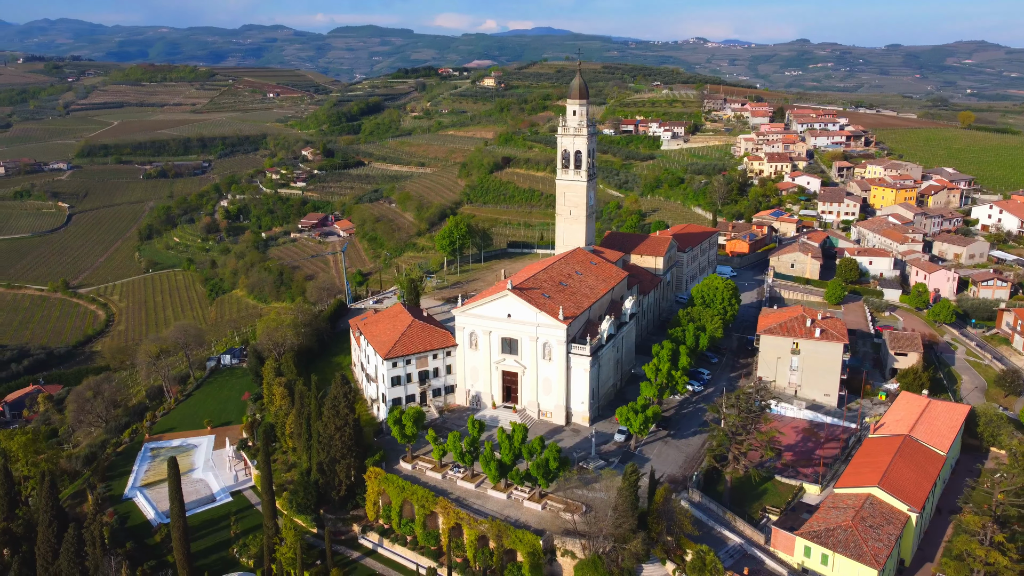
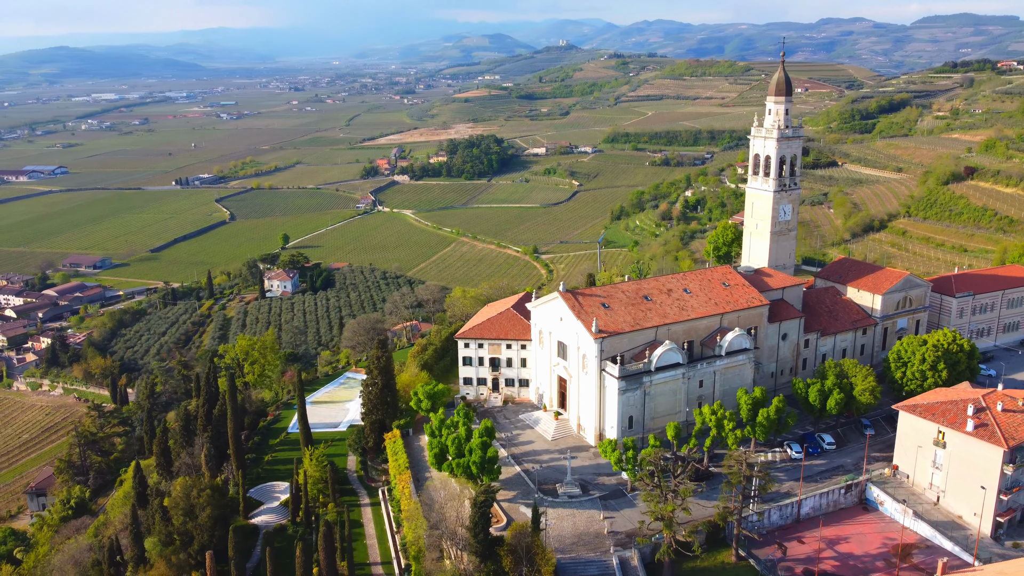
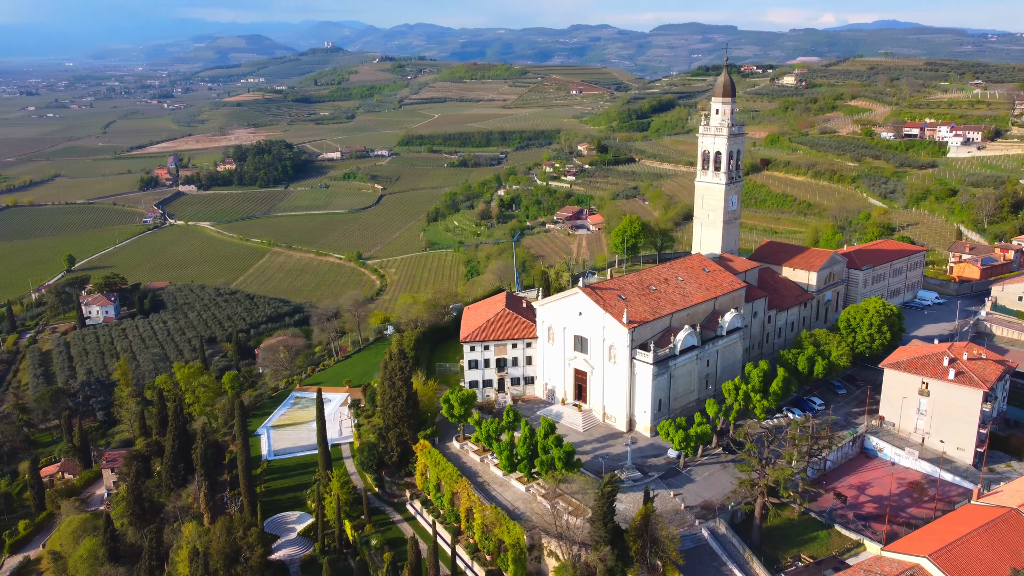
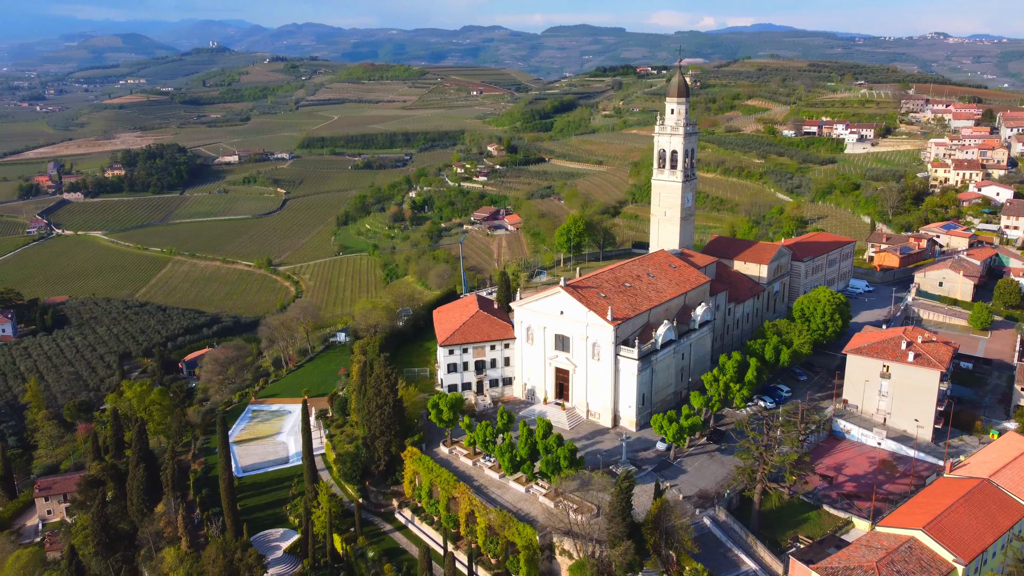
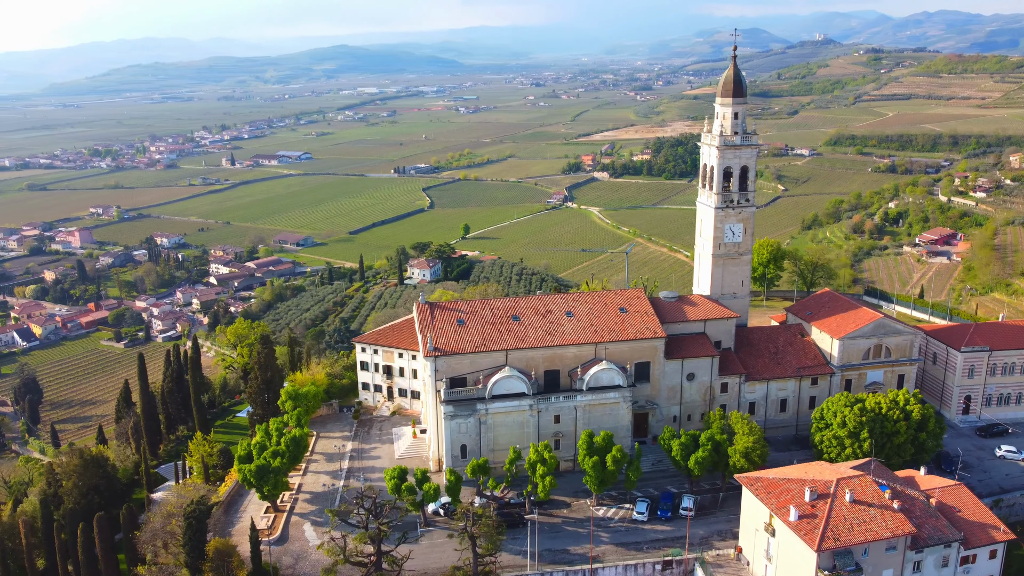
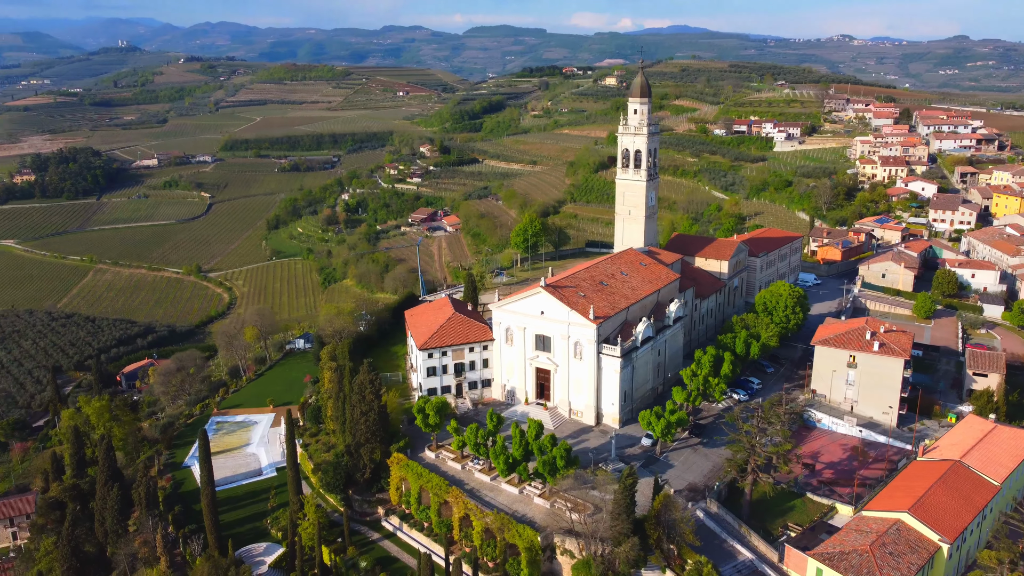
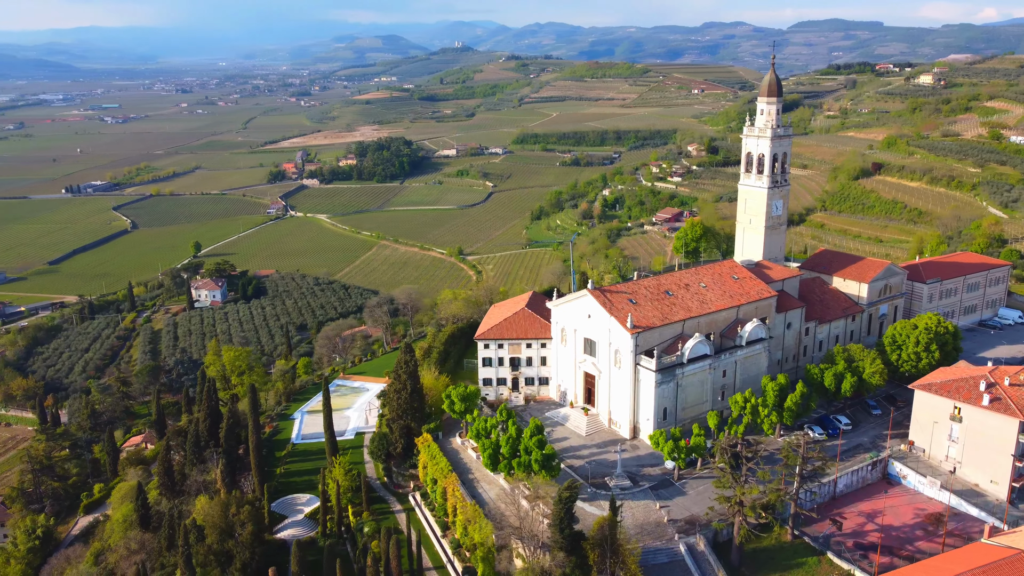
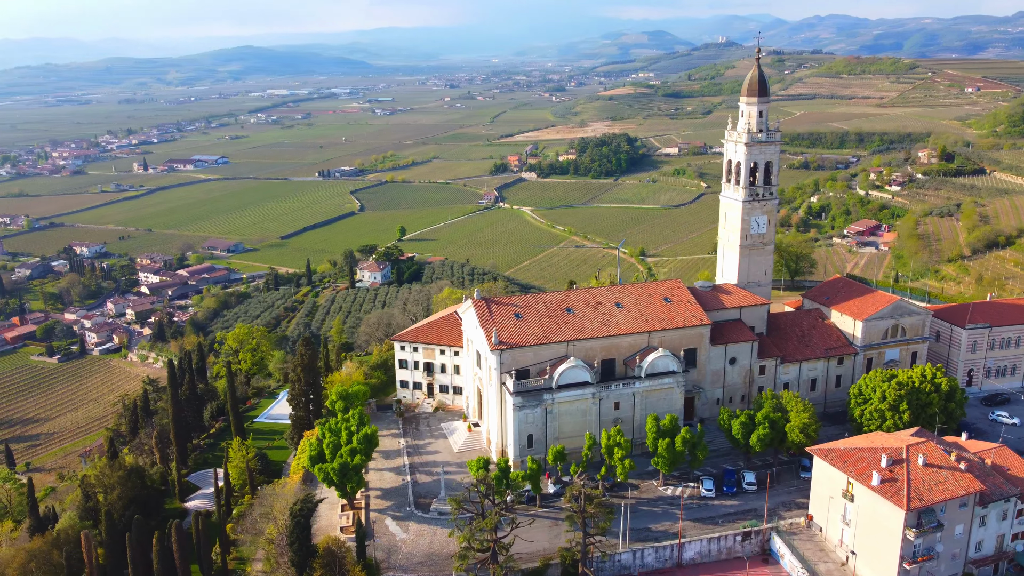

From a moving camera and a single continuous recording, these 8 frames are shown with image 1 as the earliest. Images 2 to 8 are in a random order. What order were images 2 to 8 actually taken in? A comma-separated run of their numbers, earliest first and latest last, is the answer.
6, 4, 3, 7, 2, 8, 5
